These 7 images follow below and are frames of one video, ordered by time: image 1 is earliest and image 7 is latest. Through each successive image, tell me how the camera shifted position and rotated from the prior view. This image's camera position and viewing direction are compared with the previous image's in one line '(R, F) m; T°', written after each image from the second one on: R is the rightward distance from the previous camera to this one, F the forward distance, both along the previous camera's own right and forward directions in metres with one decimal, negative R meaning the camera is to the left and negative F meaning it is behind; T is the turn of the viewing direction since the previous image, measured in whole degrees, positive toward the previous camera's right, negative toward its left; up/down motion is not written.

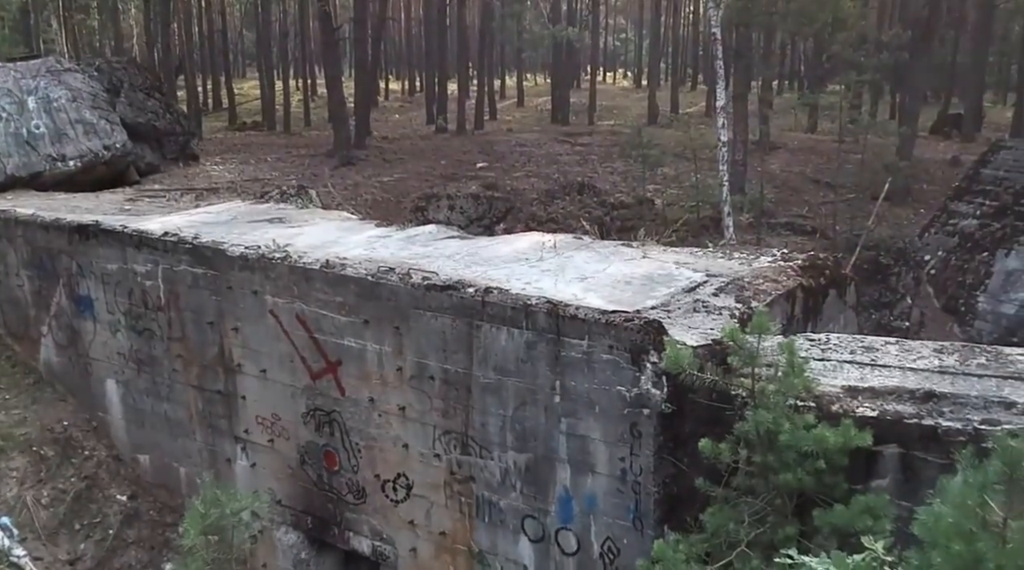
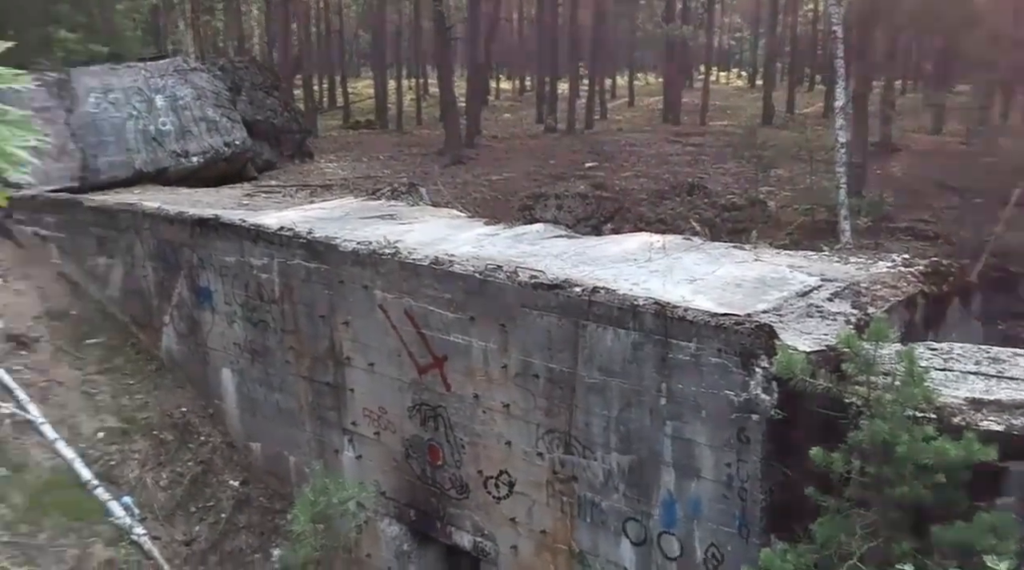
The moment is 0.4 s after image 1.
(0.0, 0.0) m; -6°
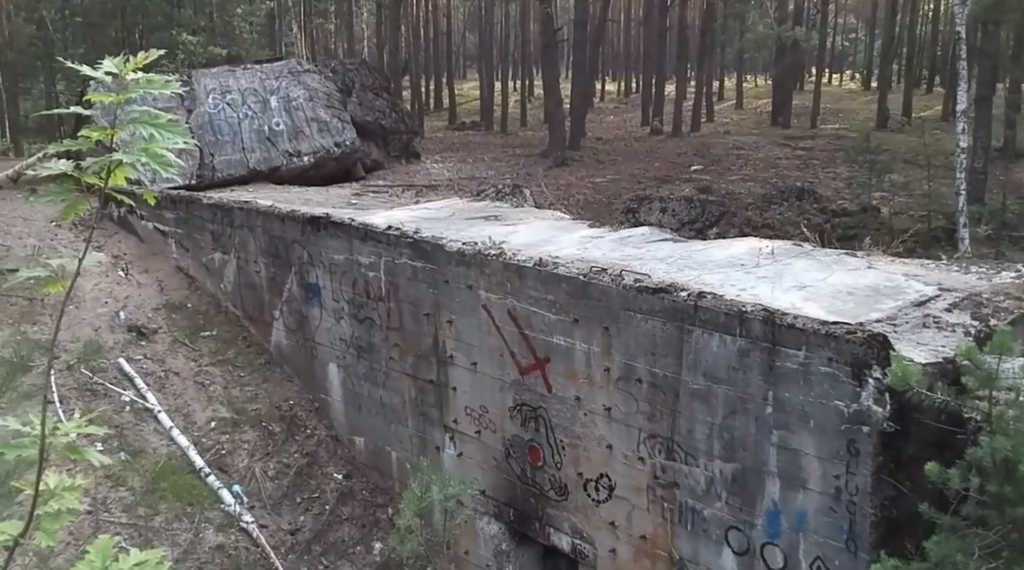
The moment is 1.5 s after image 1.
(0.0, 0.0) m; -6°
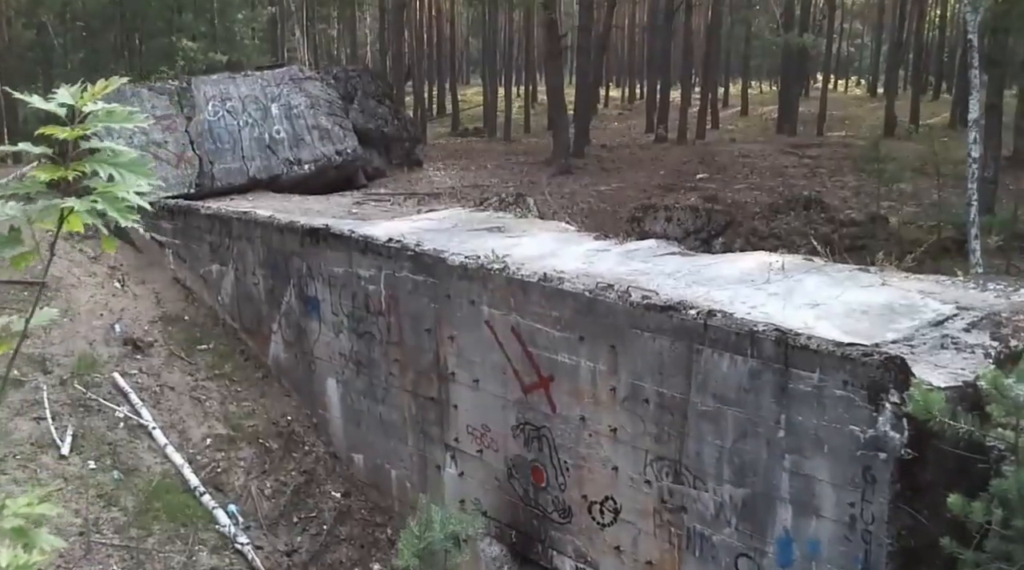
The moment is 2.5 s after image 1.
(0.0, +0.2) m; 0°
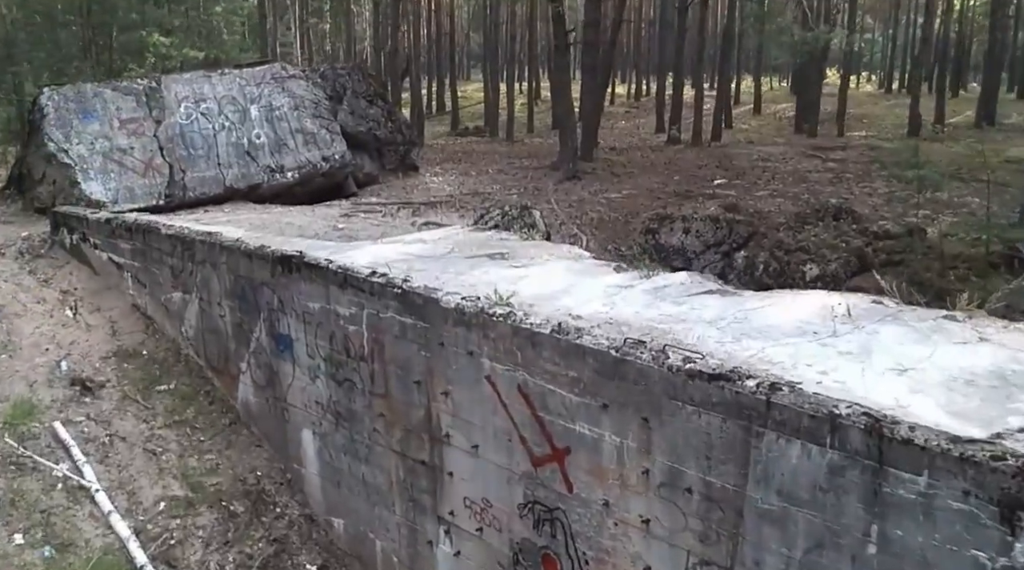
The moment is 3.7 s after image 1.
(0.0, +1.3) m; 0°
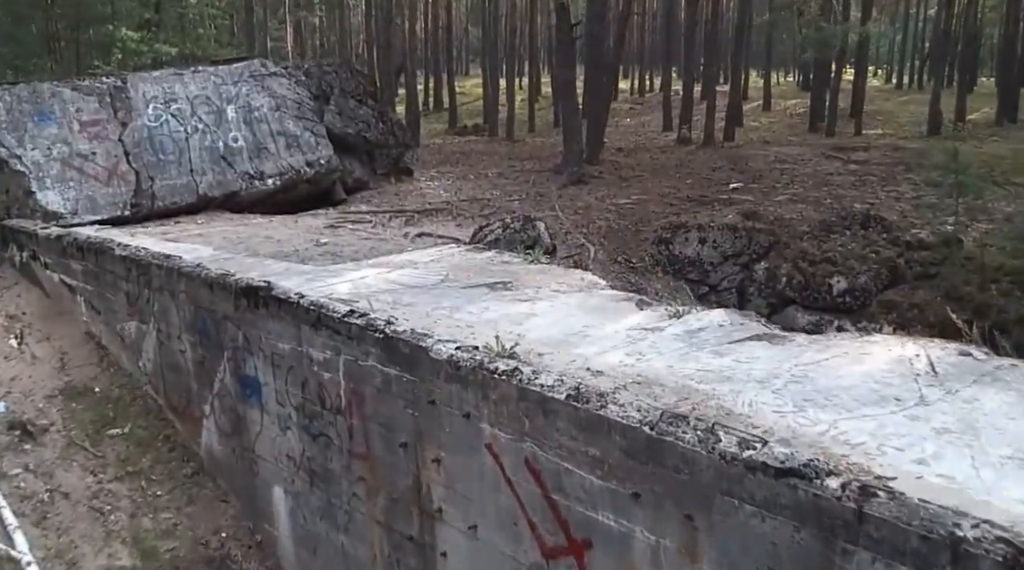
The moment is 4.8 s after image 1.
(0.0, +1.1) m; 0°
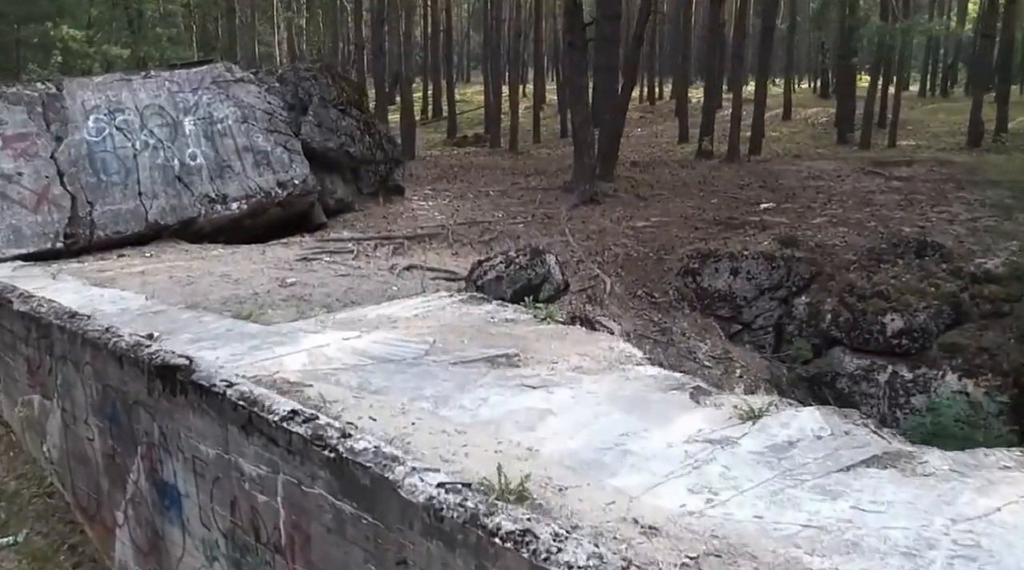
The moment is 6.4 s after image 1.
(0.0, +1.7) m; 0°
